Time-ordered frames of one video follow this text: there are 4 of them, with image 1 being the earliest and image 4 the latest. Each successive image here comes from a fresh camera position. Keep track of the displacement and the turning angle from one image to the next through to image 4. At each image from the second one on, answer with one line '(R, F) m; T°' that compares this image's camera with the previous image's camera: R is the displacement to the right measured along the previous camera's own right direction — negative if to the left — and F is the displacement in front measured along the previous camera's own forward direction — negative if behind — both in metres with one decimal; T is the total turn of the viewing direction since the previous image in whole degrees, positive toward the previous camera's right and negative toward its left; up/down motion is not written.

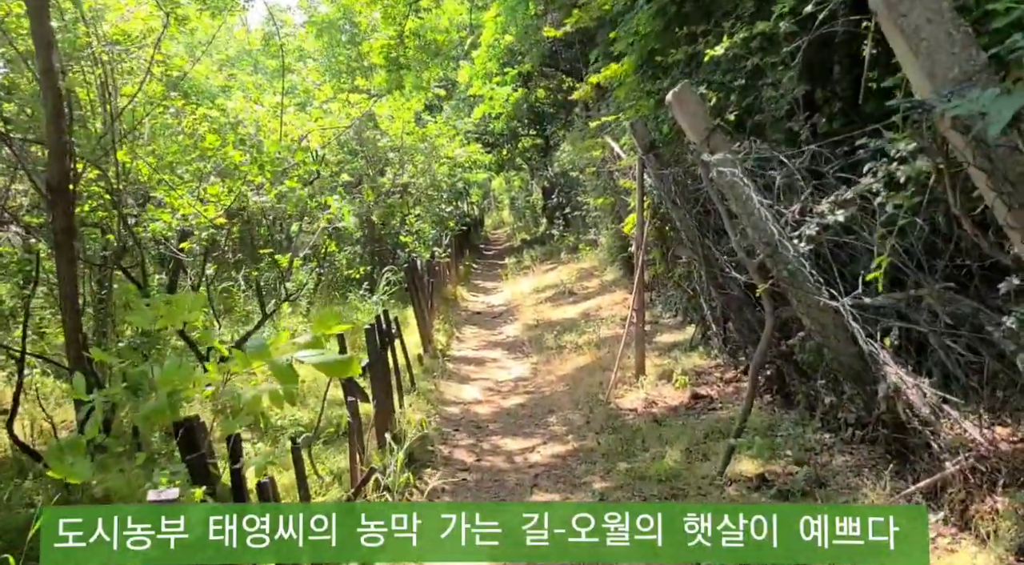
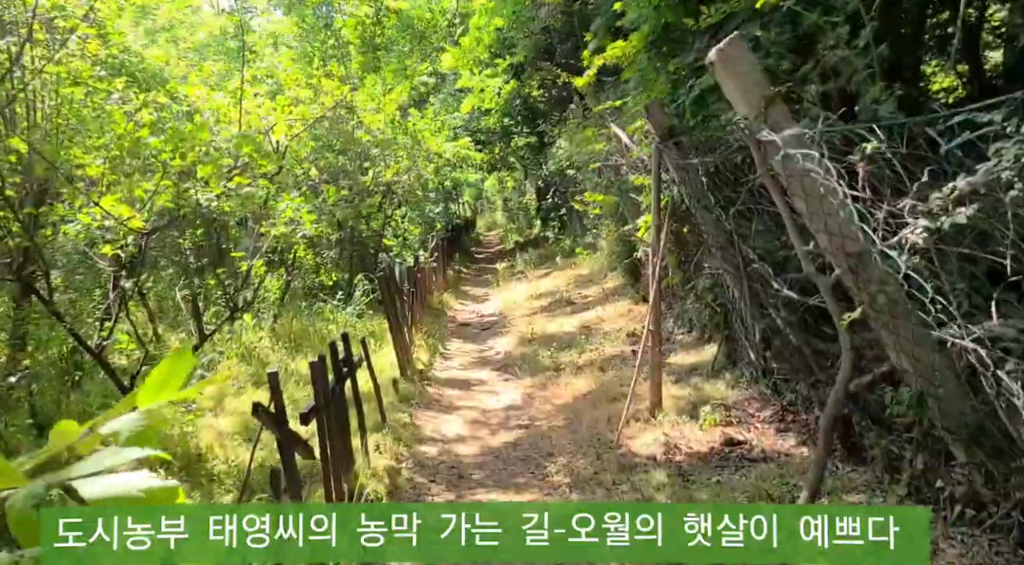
(0.0, +1.2) m; 0°
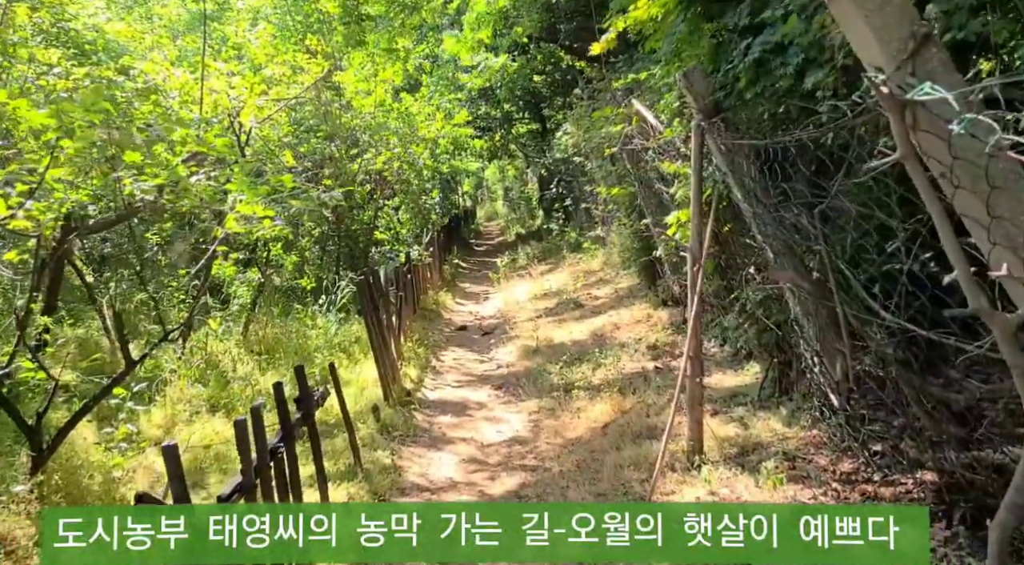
(0.0, +1.2) m; 0°
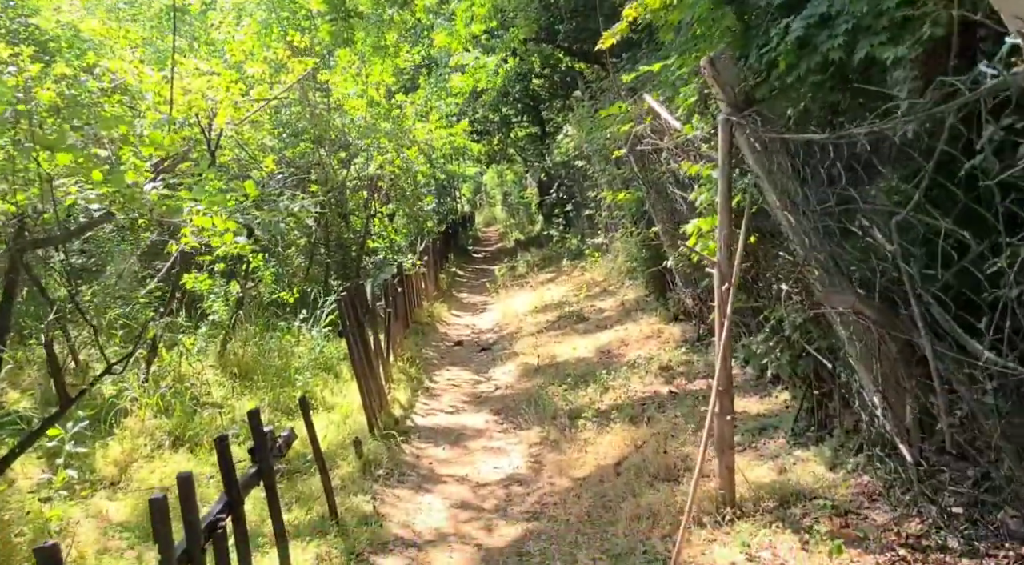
(0.0, +0.7) m; 0°
